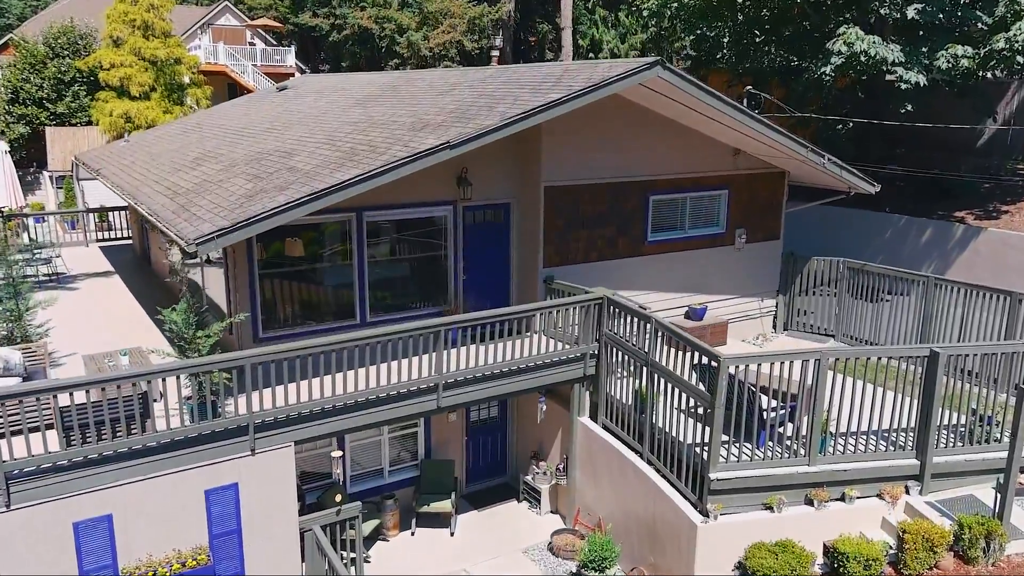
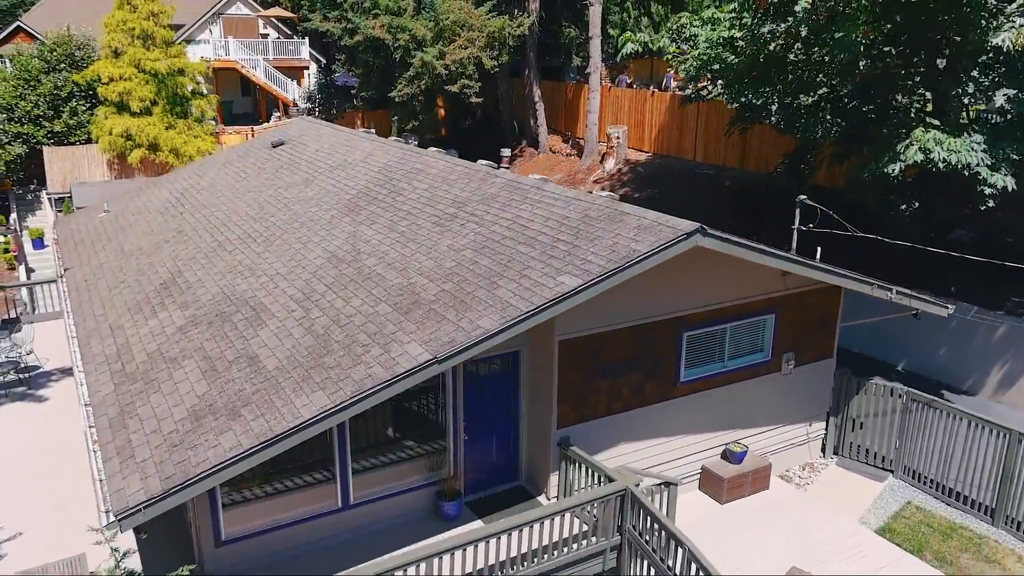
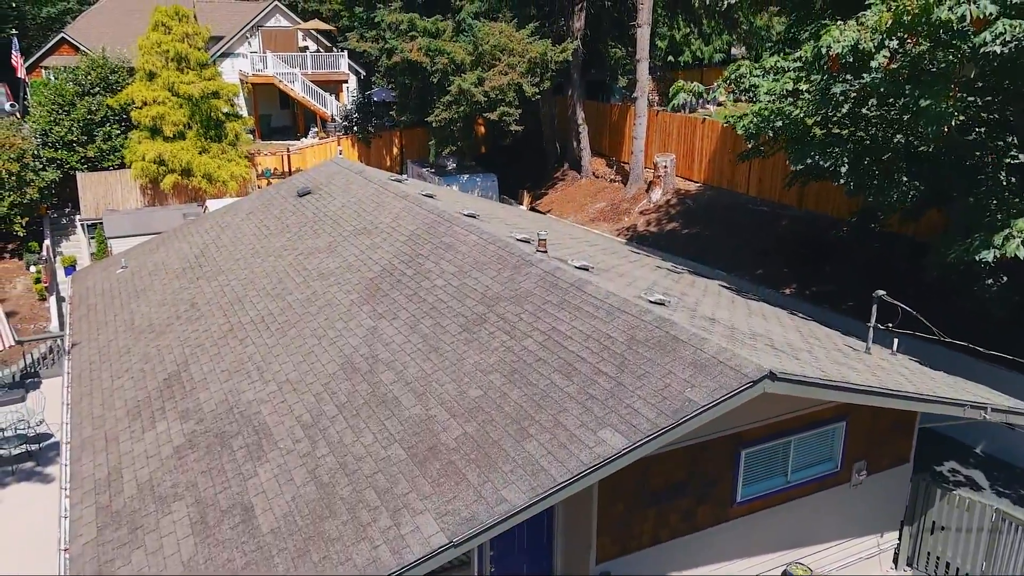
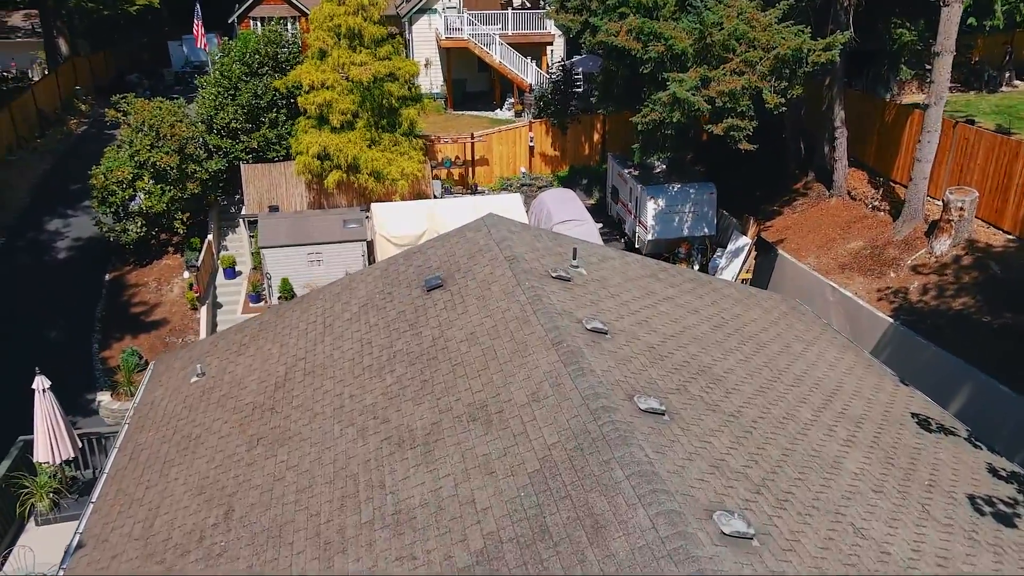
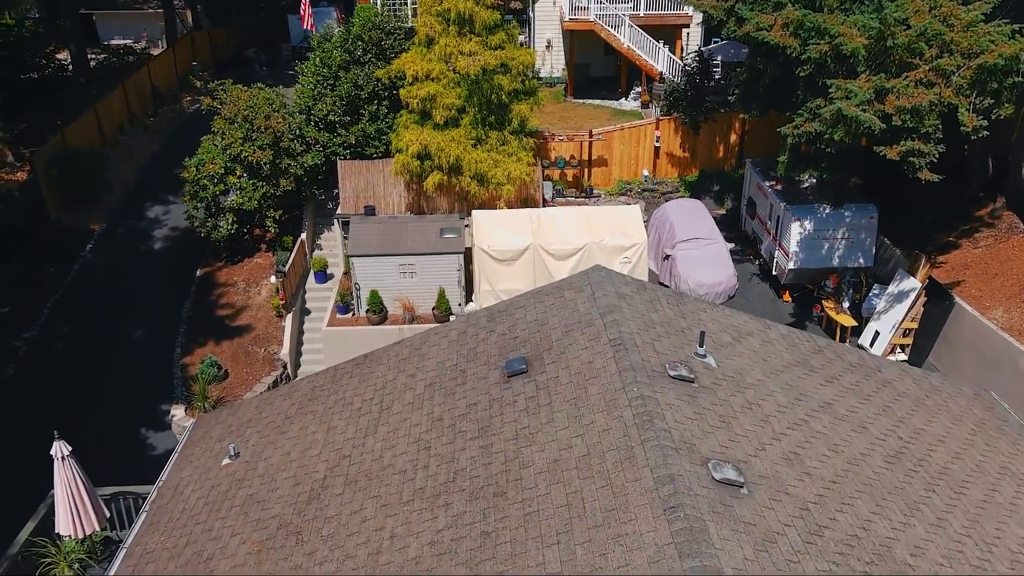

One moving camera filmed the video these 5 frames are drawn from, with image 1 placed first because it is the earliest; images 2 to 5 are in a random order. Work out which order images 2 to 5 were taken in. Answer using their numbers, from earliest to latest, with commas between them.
2, 3, 4, 5
